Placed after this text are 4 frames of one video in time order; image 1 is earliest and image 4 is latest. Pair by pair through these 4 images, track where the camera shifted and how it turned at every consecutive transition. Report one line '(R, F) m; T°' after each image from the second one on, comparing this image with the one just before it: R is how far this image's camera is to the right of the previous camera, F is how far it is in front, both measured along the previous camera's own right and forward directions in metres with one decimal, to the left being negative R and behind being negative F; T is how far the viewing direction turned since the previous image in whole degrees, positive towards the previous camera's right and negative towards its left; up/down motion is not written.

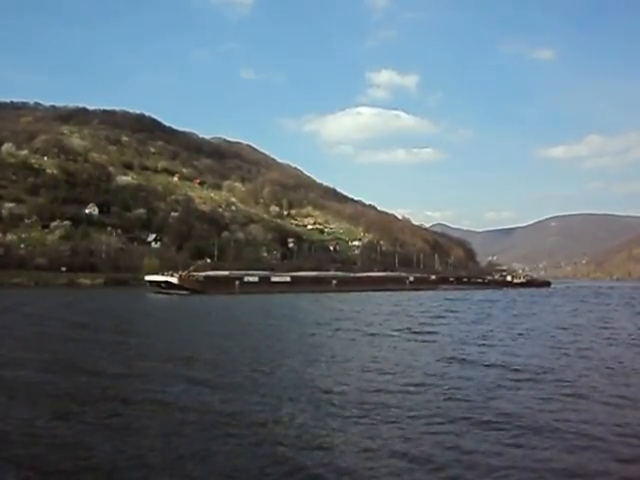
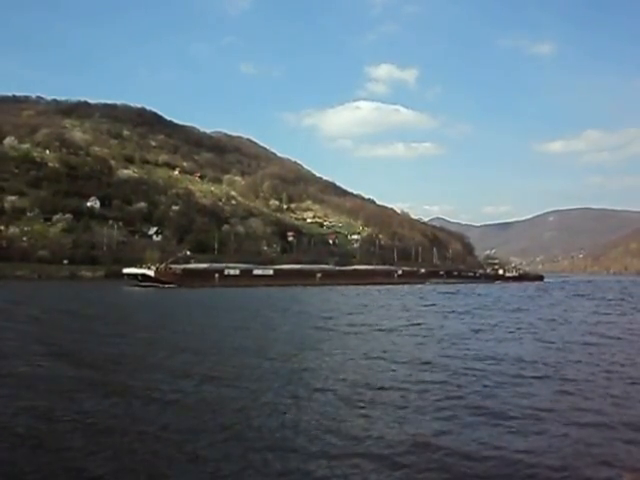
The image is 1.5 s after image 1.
(0.0, -0.4) m; 0°
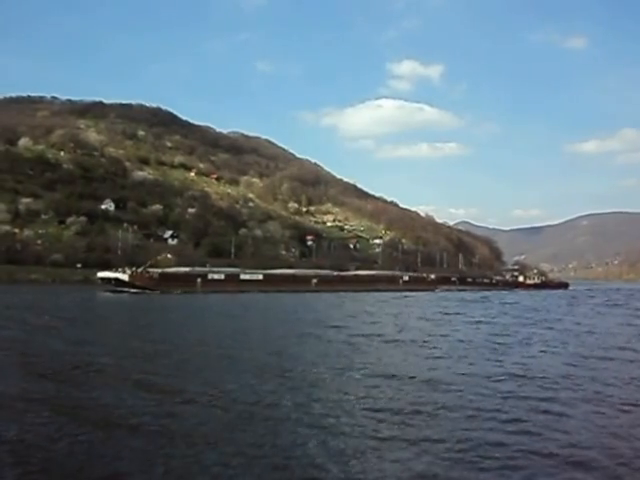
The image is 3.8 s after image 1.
(+0.9, +1.8) m; -3°
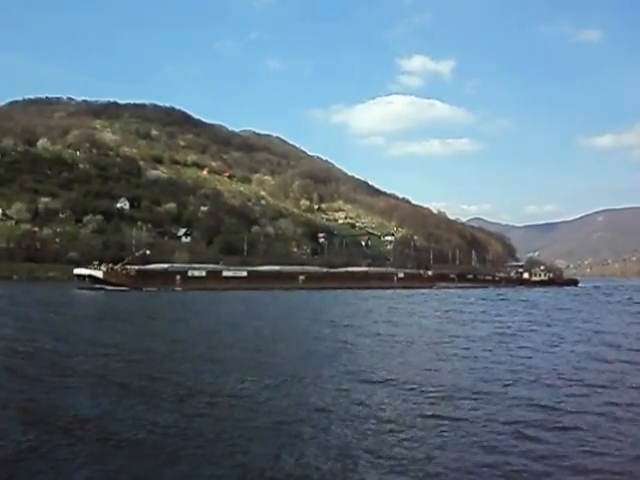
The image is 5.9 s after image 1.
(+1.8, 0.0) m; -3°
